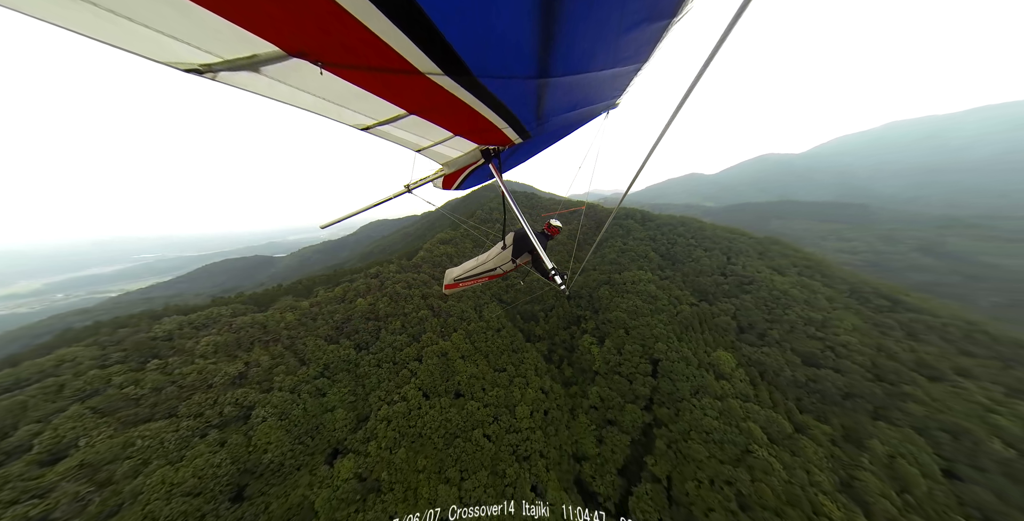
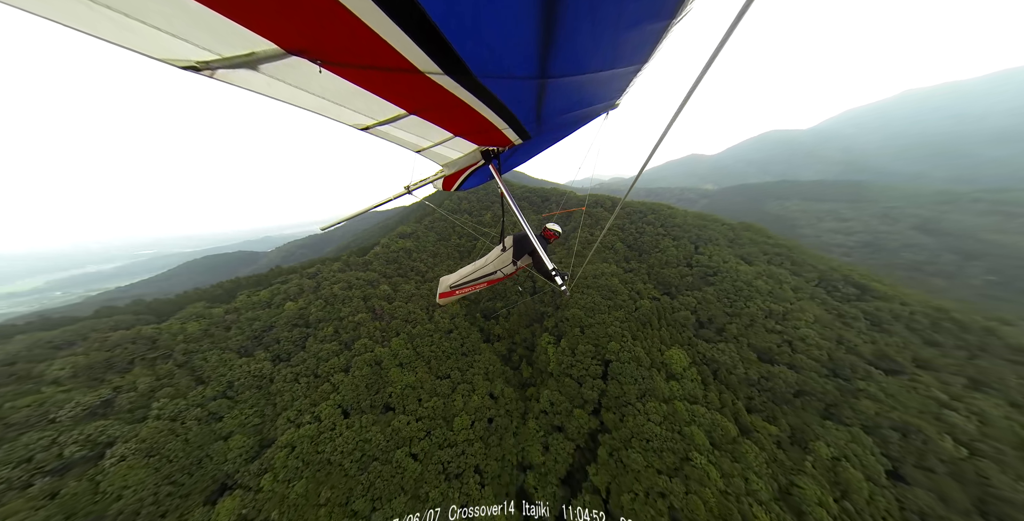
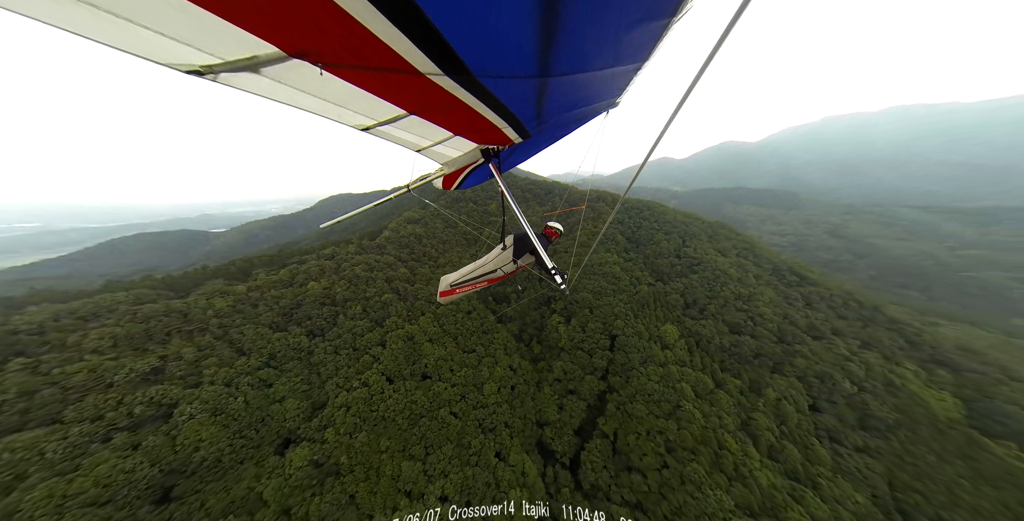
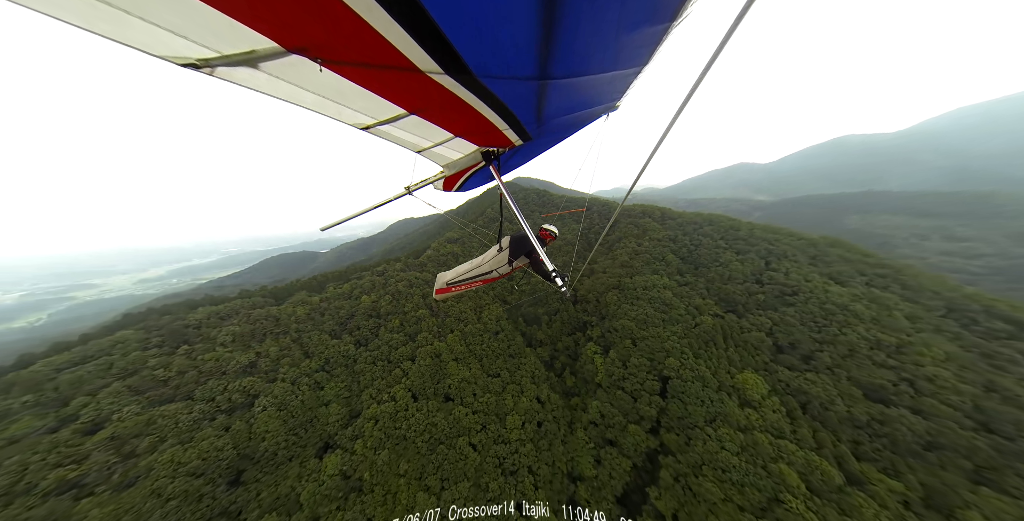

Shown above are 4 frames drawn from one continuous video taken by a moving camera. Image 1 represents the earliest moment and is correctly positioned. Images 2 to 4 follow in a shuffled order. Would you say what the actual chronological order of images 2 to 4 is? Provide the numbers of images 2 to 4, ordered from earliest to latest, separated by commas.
3, 4, 2
